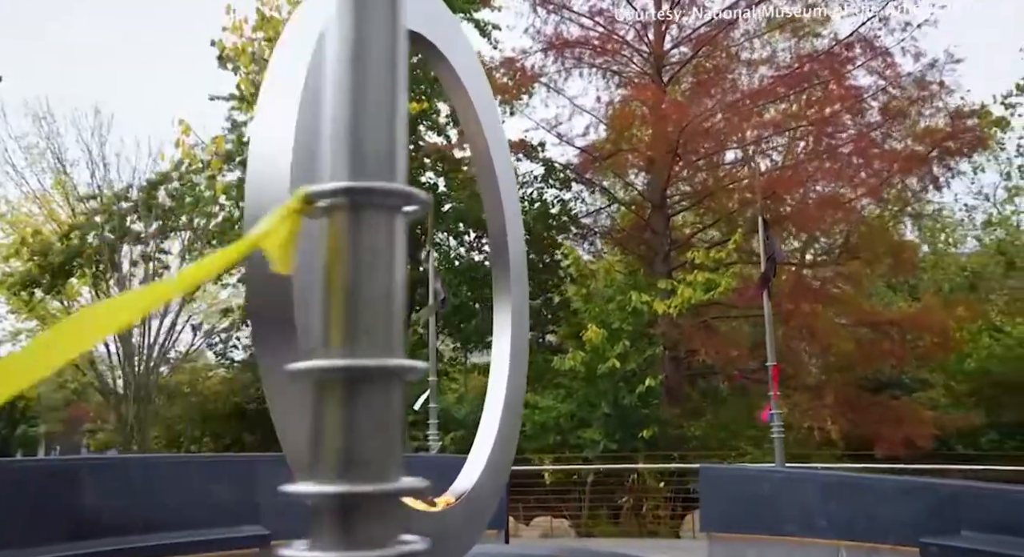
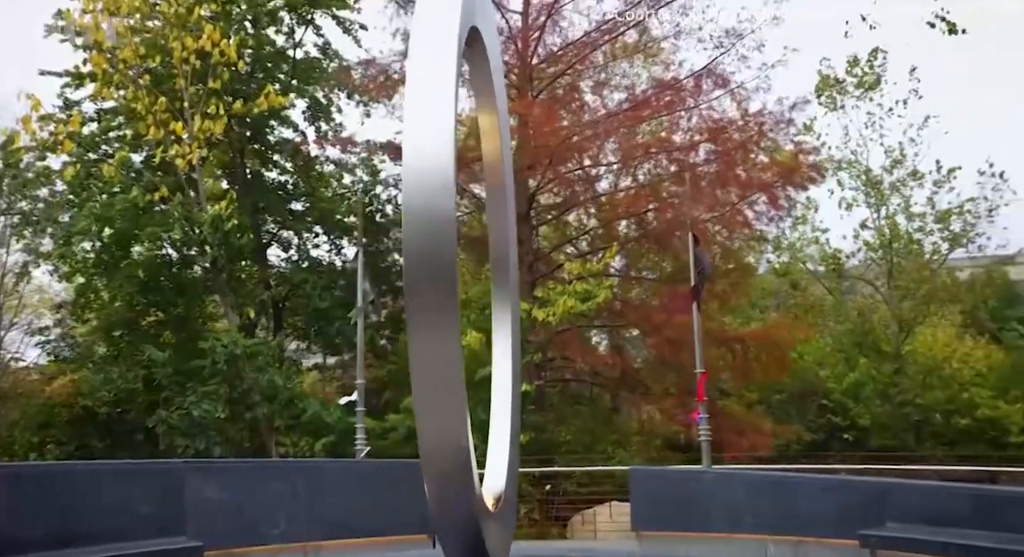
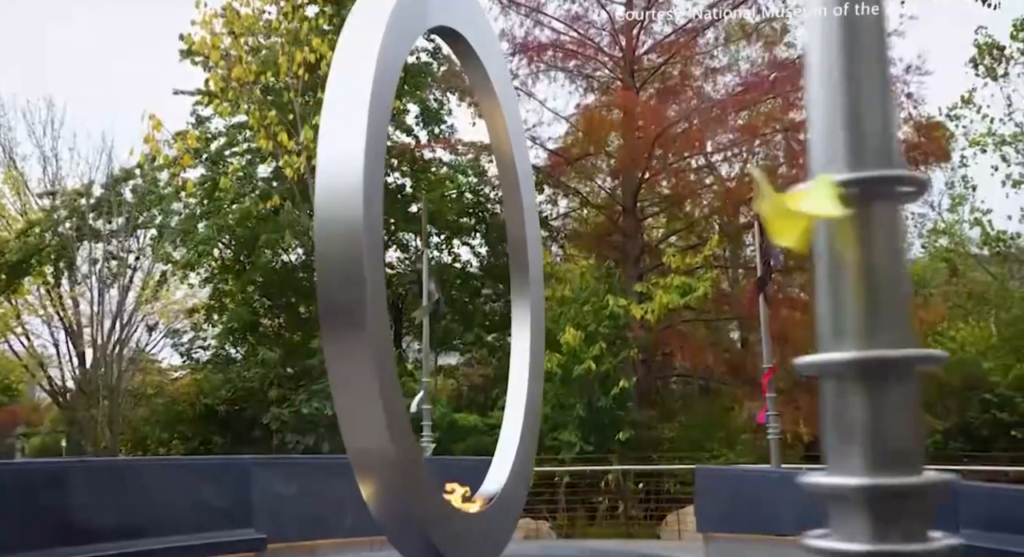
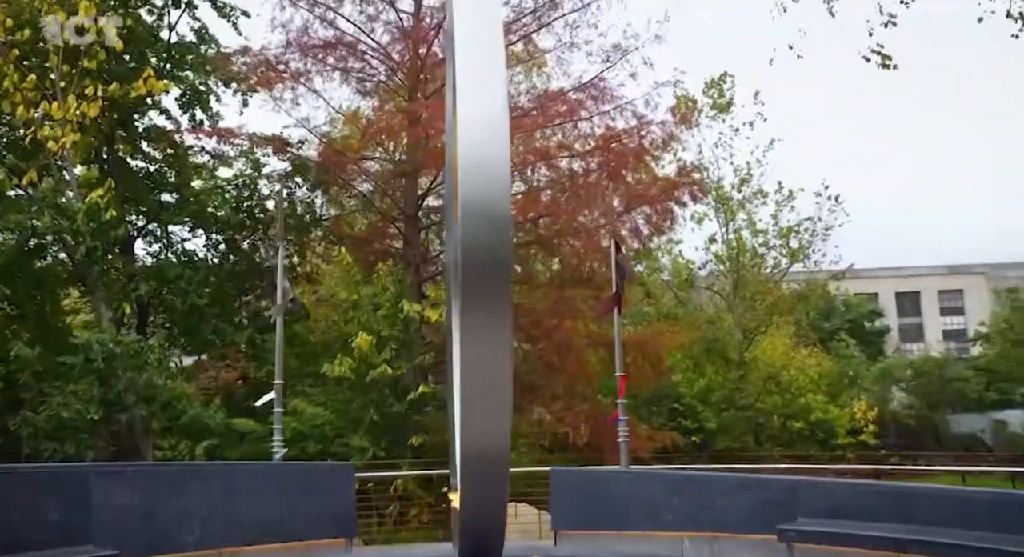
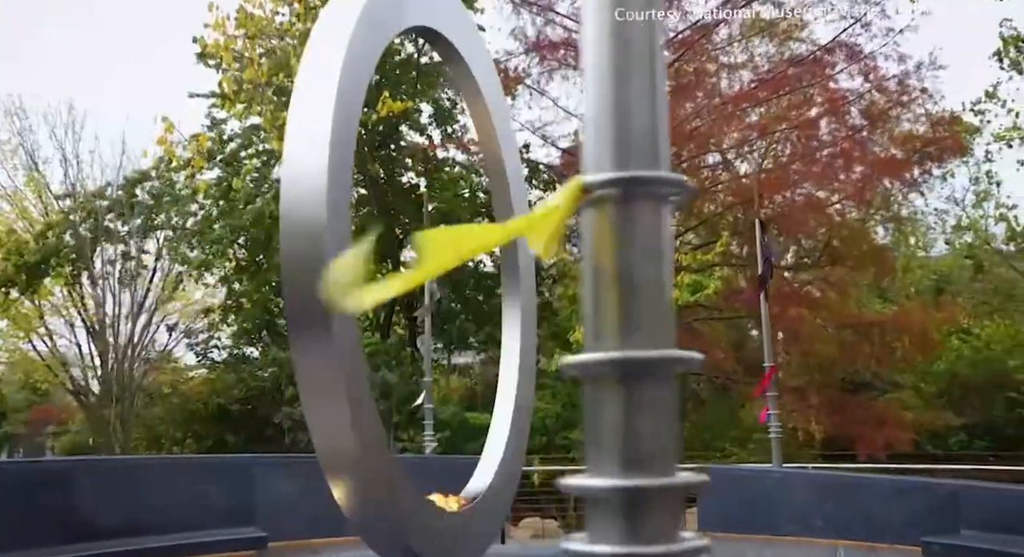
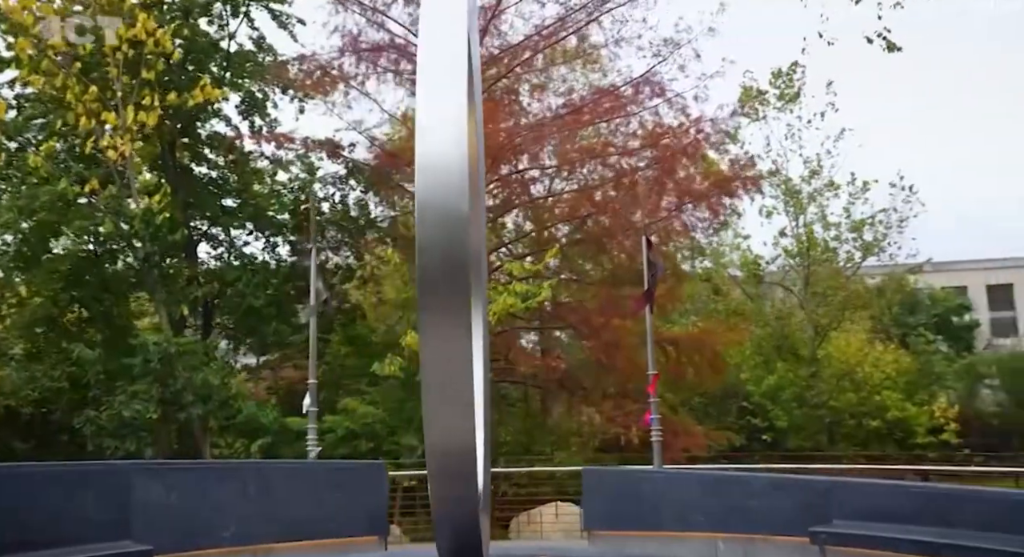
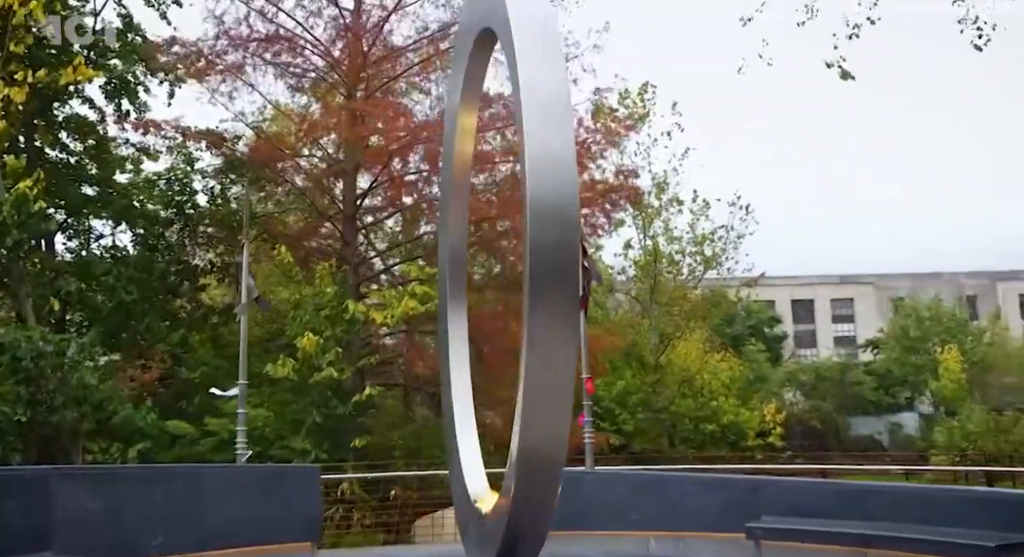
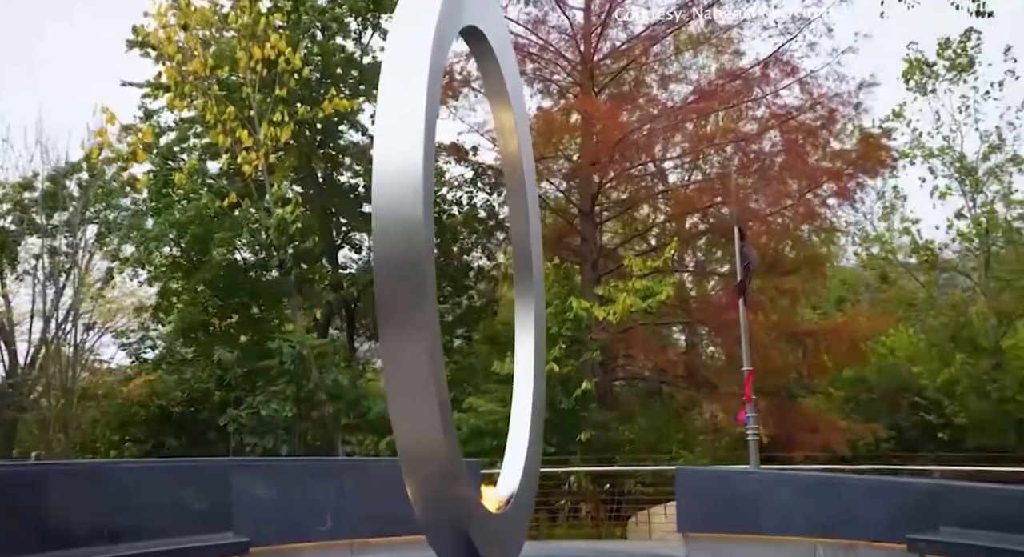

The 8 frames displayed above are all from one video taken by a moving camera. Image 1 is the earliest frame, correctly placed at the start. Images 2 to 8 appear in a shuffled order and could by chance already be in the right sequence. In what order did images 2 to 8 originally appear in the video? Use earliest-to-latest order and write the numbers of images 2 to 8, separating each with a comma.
5, 3, 8, 2, 6, 4, 7
